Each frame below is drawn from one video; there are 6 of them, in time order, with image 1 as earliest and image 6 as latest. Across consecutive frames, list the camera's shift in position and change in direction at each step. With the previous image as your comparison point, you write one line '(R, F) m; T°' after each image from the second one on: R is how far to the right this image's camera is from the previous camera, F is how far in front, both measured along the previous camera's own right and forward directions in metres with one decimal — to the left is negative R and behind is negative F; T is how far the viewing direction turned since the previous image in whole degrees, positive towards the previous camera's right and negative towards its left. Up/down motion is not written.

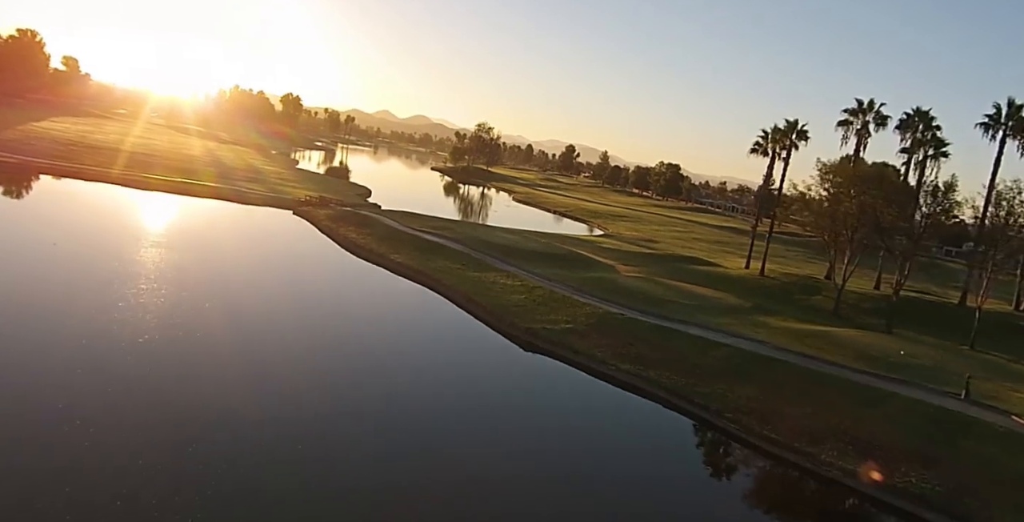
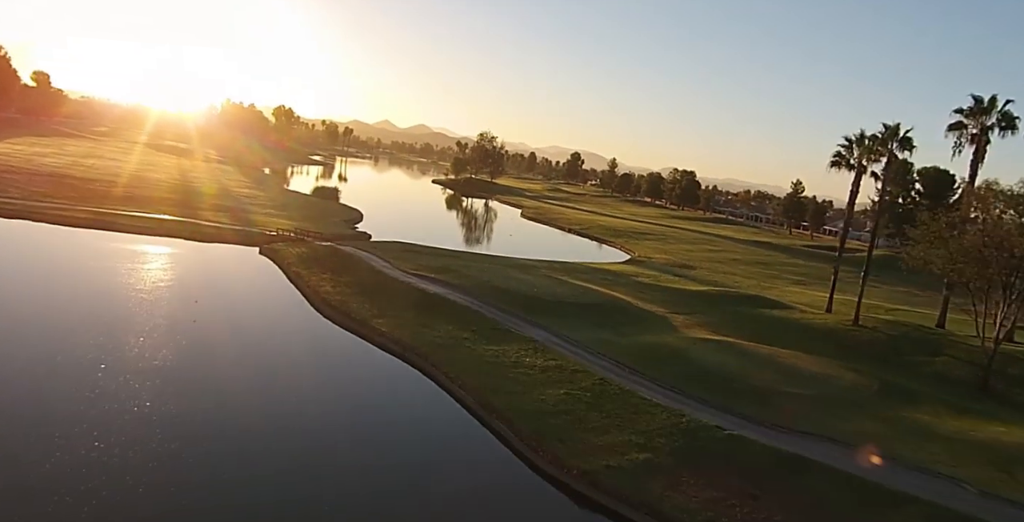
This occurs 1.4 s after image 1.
(-1.2, +12.5) m; 0°
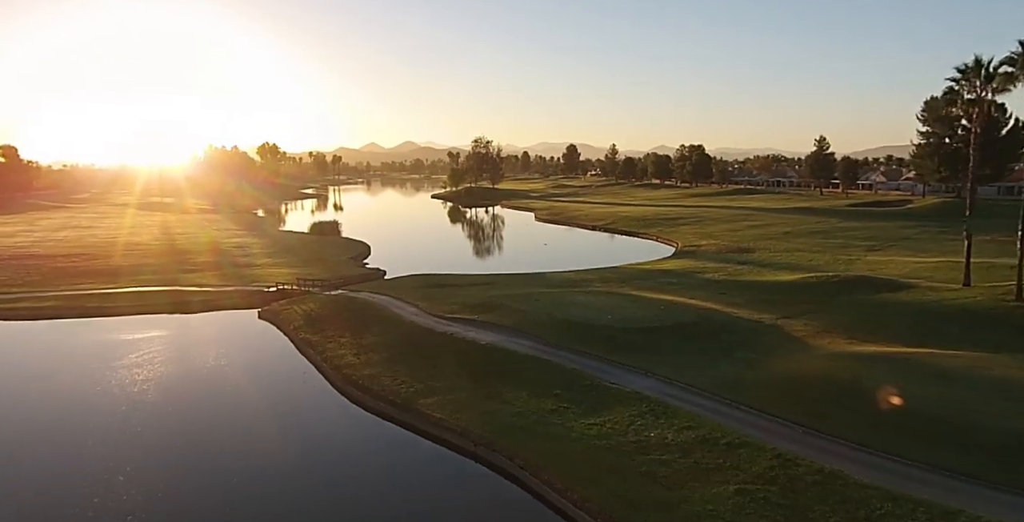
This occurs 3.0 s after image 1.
(-2.9, +9.3) m; 0°
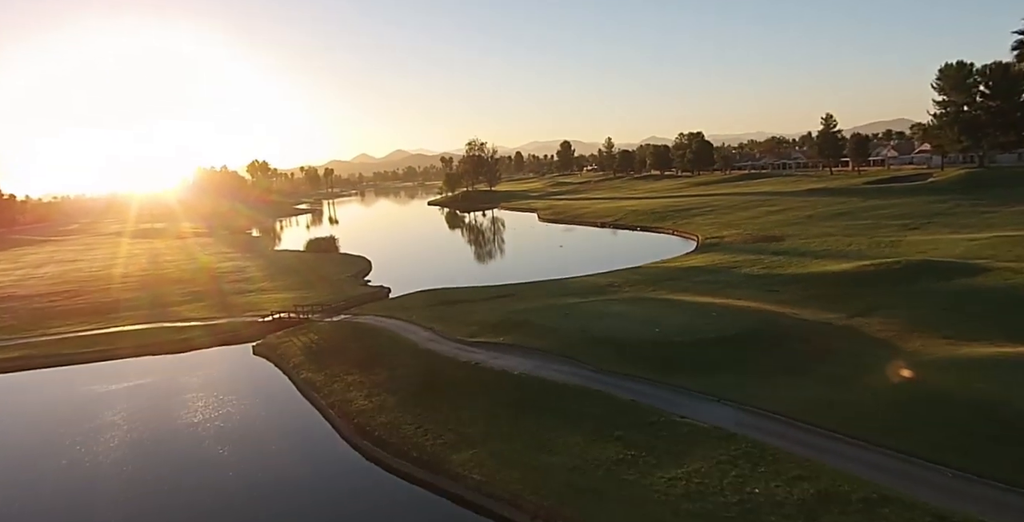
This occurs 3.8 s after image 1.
(-1.3, +4.8) m; 0°
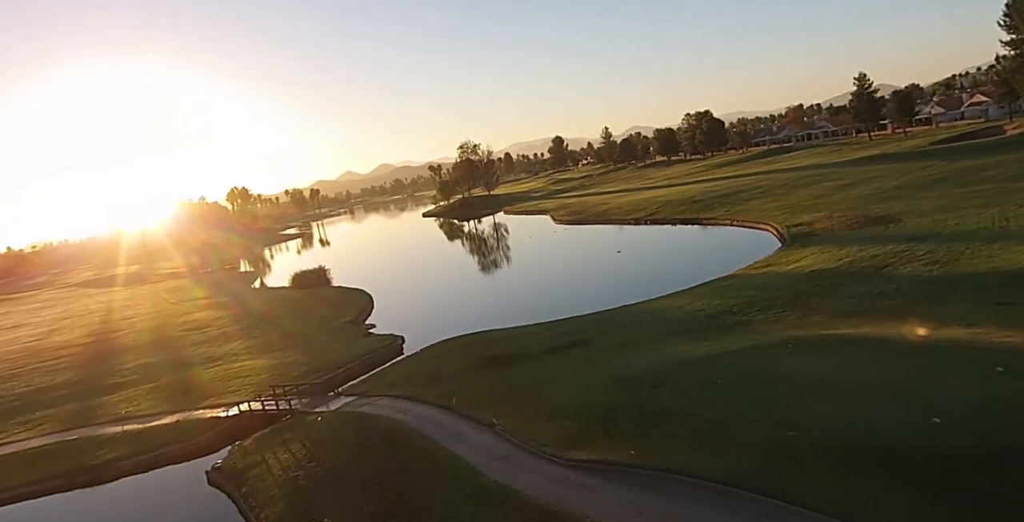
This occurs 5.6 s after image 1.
(-3.4, +14.4) m; 0°
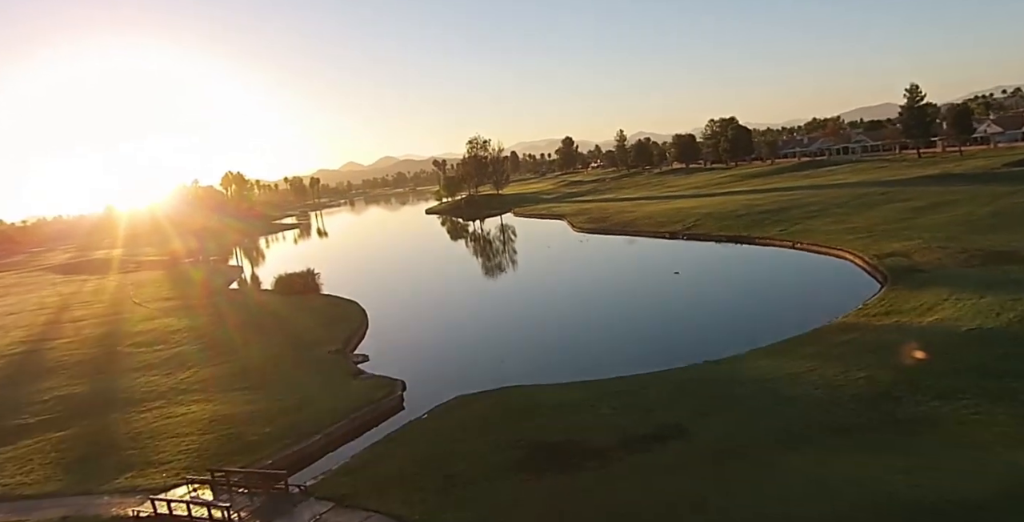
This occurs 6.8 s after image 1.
(-2.2, +10.2) m; 0°
